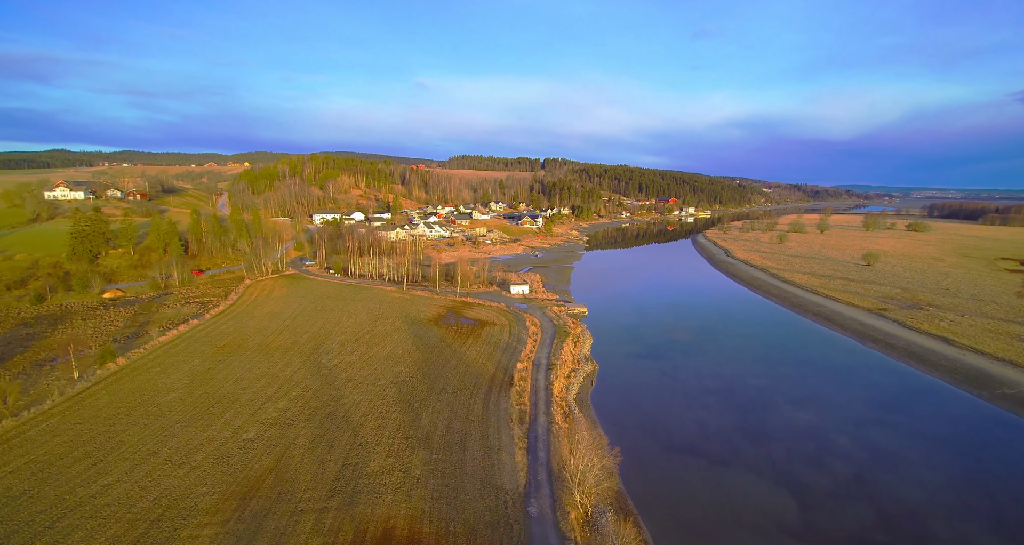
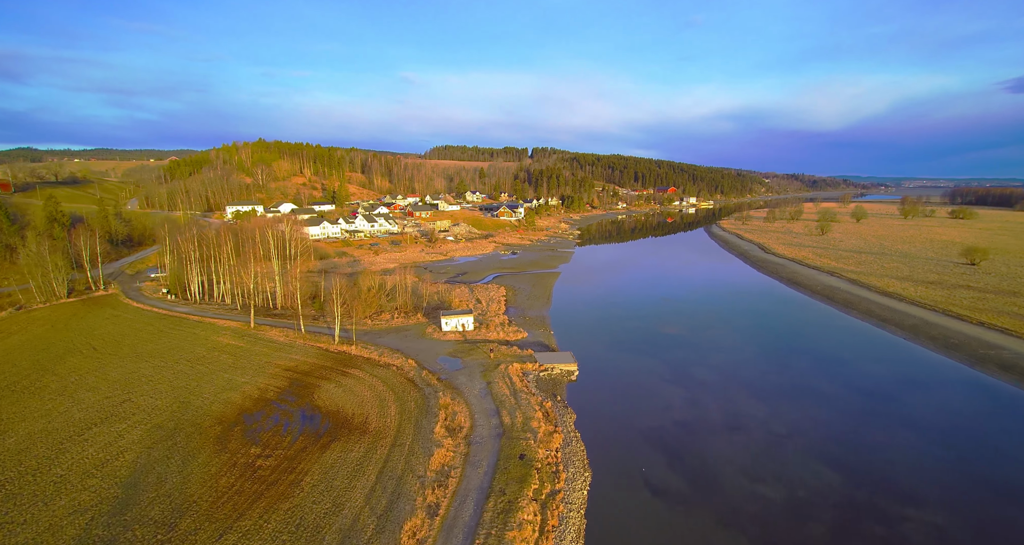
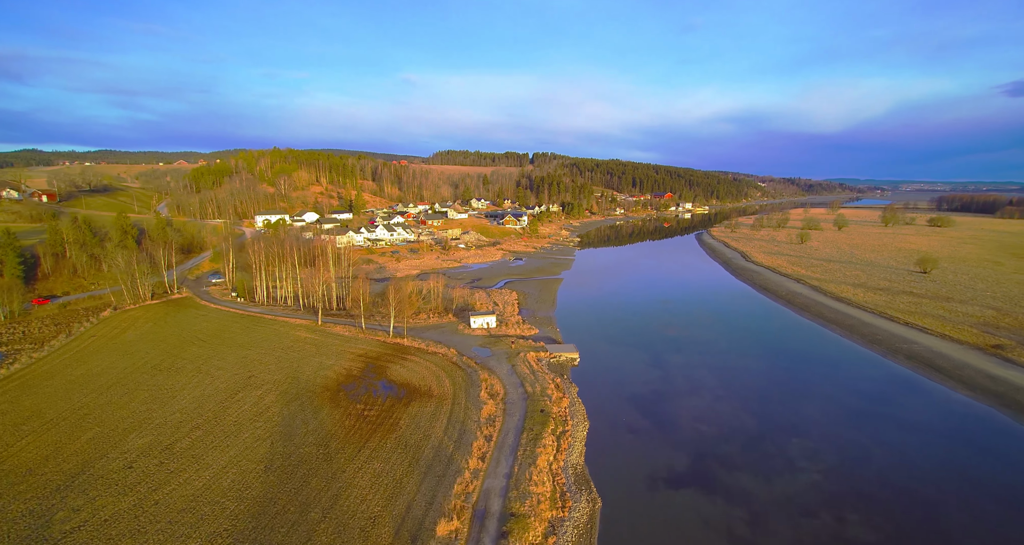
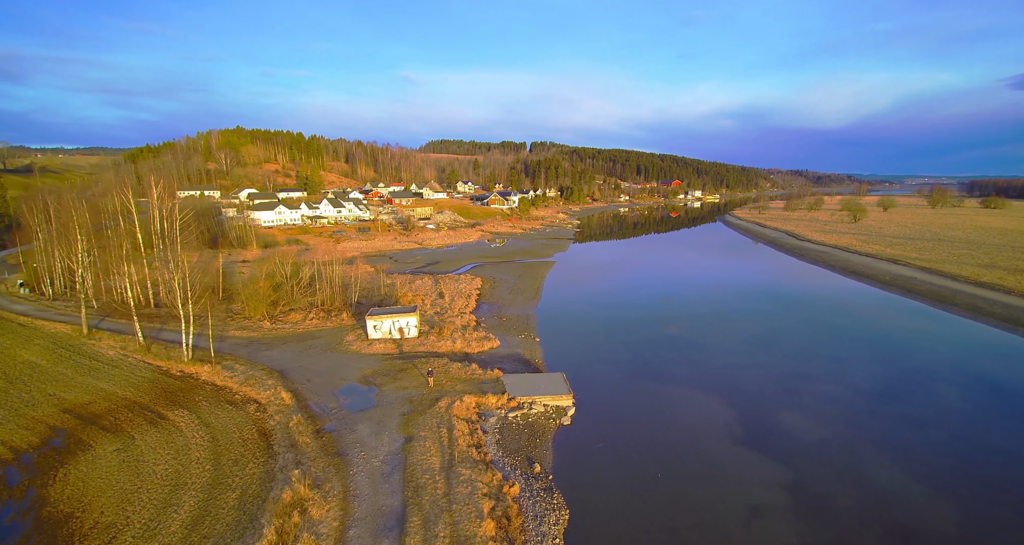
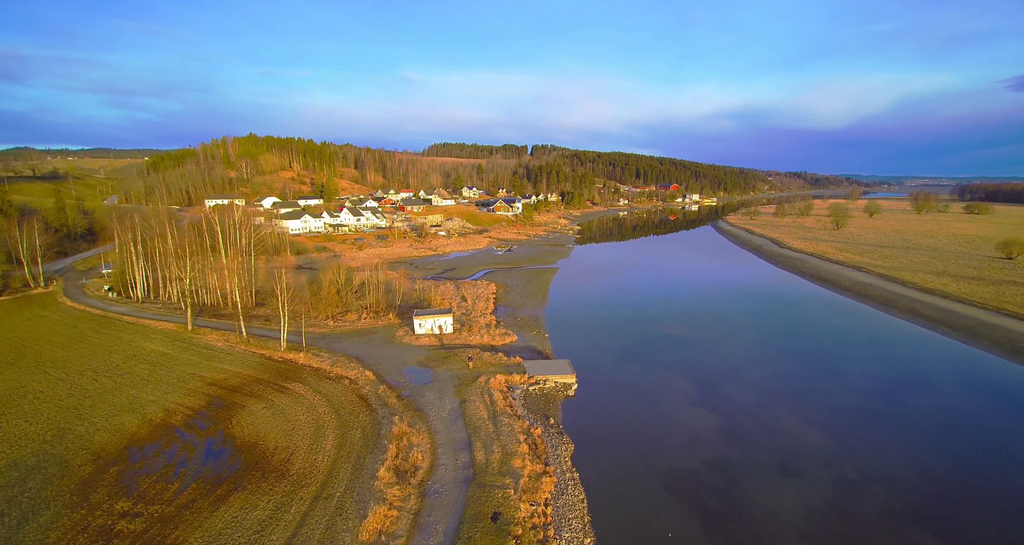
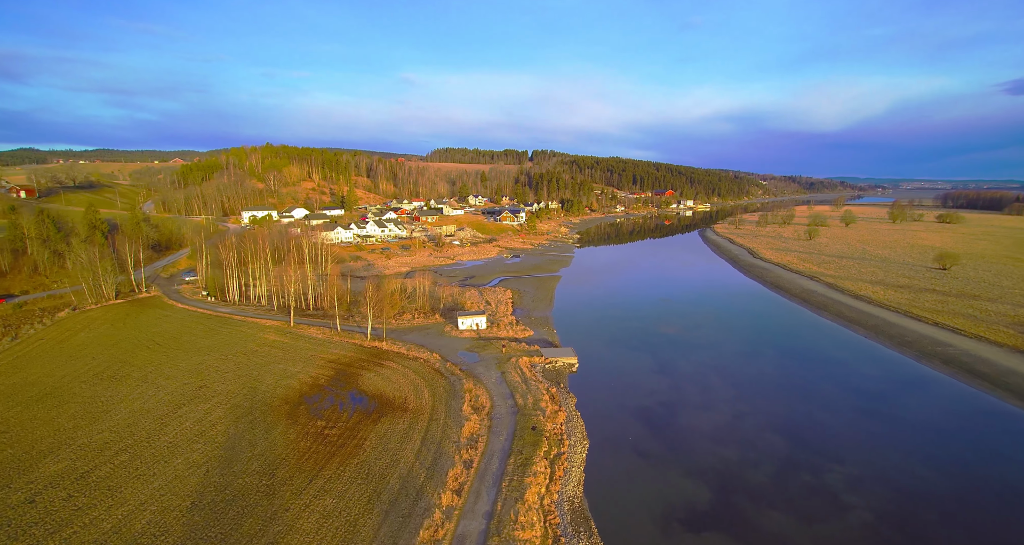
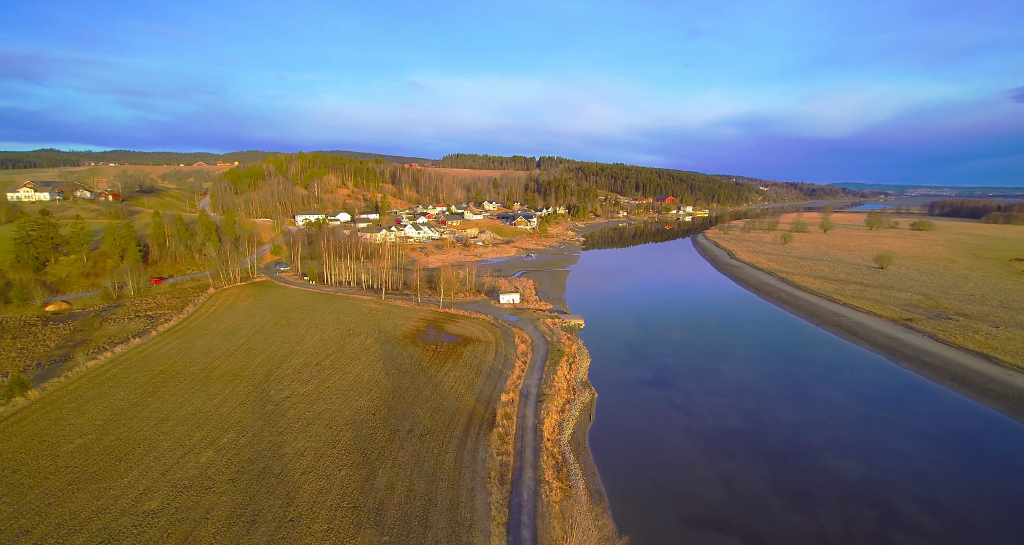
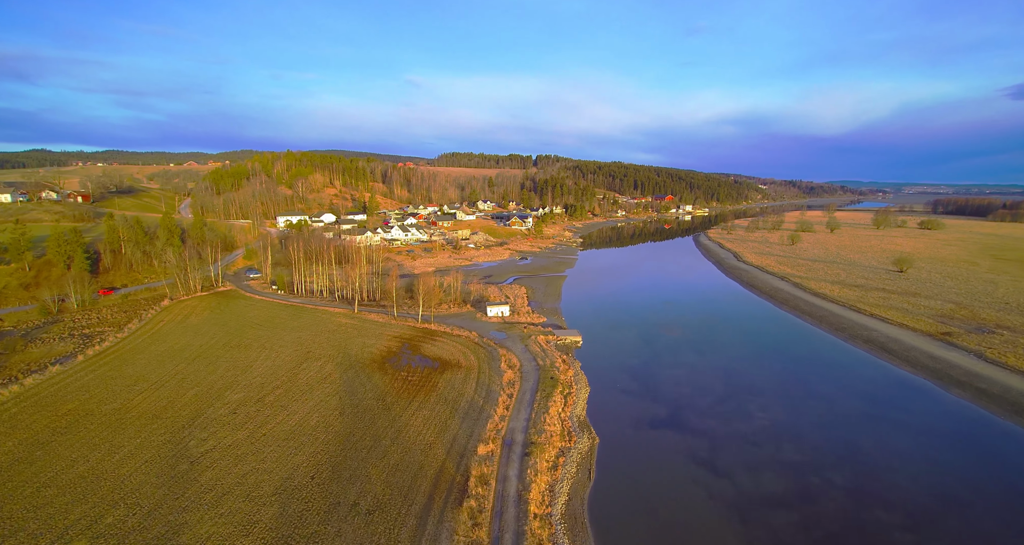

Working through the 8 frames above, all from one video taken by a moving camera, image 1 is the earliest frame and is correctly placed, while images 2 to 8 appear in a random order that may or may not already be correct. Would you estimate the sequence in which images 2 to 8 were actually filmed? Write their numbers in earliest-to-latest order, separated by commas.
7, 8, 3, 6, 2, 5, 4
